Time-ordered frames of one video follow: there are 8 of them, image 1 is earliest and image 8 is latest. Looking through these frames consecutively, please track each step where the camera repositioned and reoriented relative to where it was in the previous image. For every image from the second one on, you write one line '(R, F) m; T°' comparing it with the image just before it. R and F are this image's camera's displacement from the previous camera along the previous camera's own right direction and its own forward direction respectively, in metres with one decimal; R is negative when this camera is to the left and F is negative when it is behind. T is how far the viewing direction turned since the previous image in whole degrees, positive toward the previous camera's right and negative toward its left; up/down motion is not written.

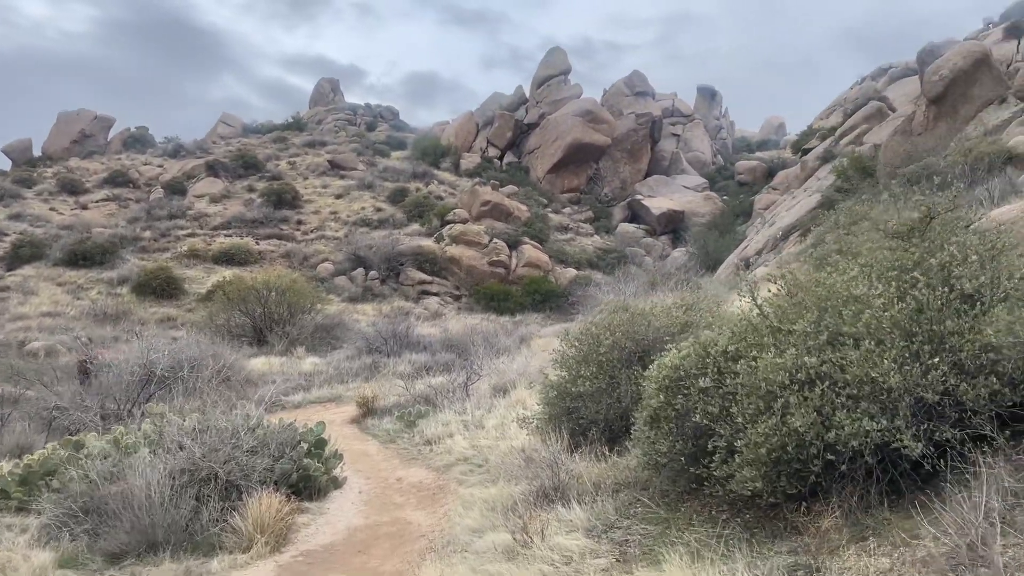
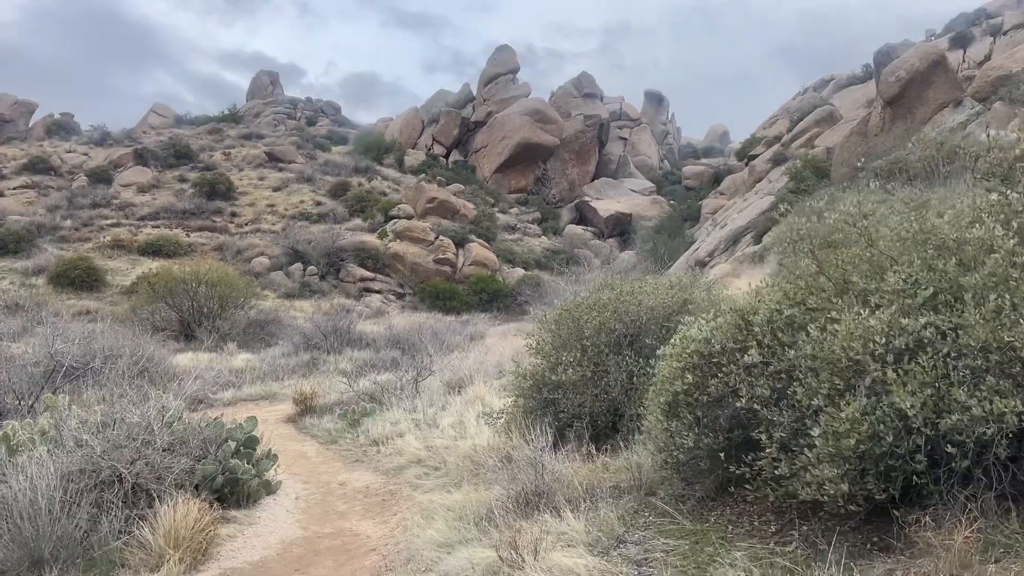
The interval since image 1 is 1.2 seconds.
(-0.2, +0.8) m; +4°
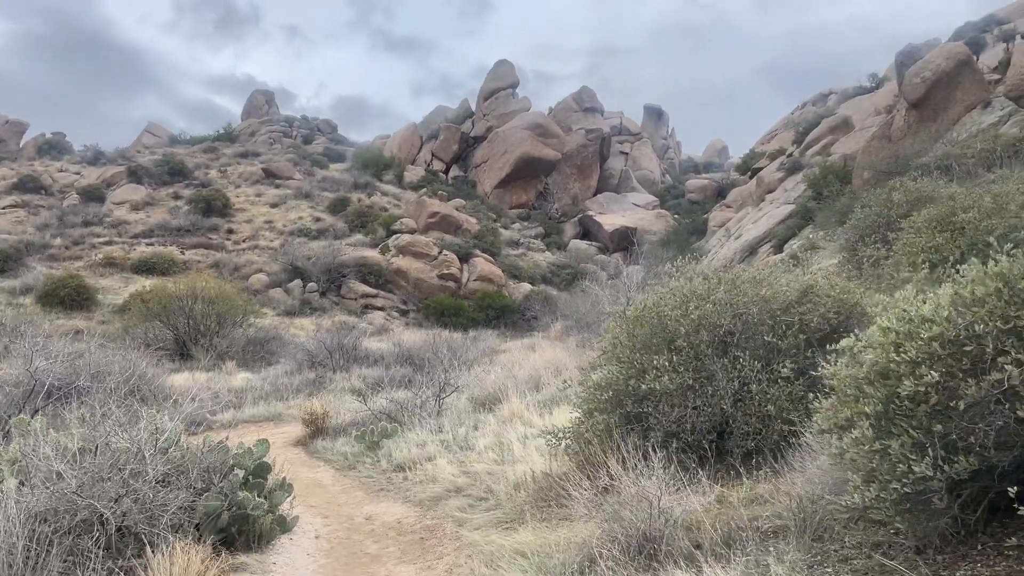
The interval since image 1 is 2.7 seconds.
(-0.4, +0.9) m; 0°
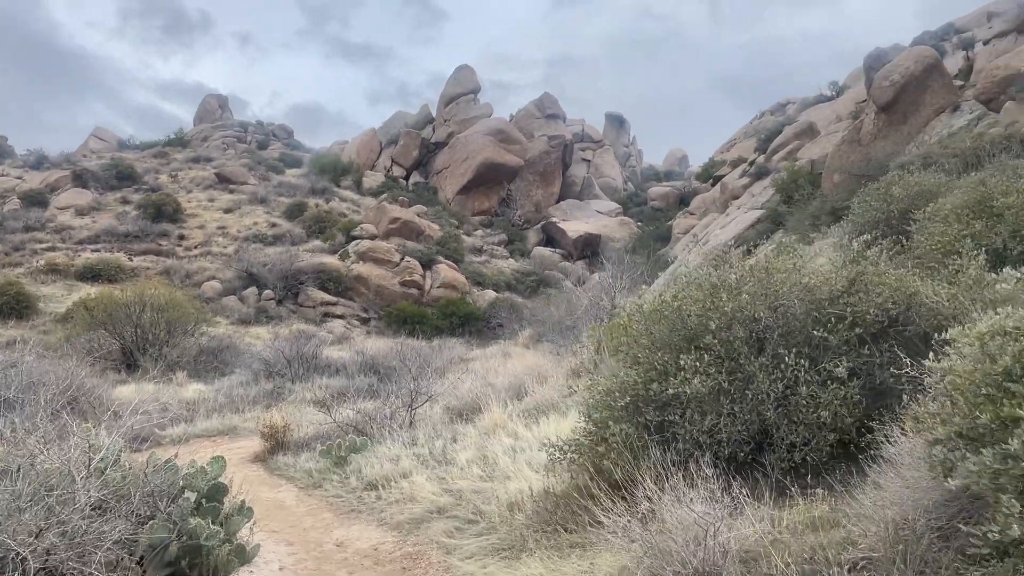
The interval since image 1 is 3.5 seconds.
(-0.2, +0.6) m; +3°
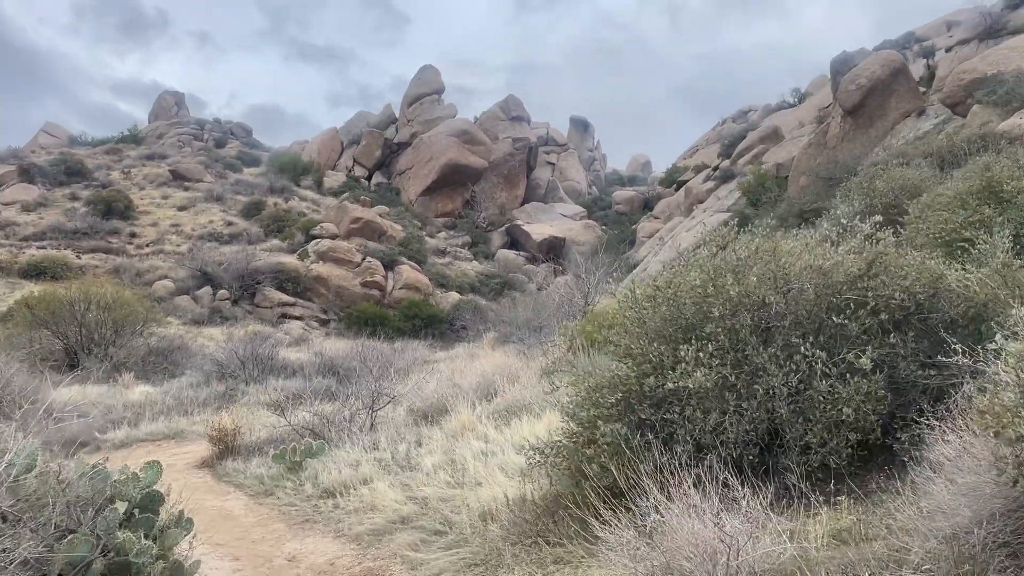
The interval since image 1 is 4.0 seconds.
(-0.1, +0.4) m; +3°
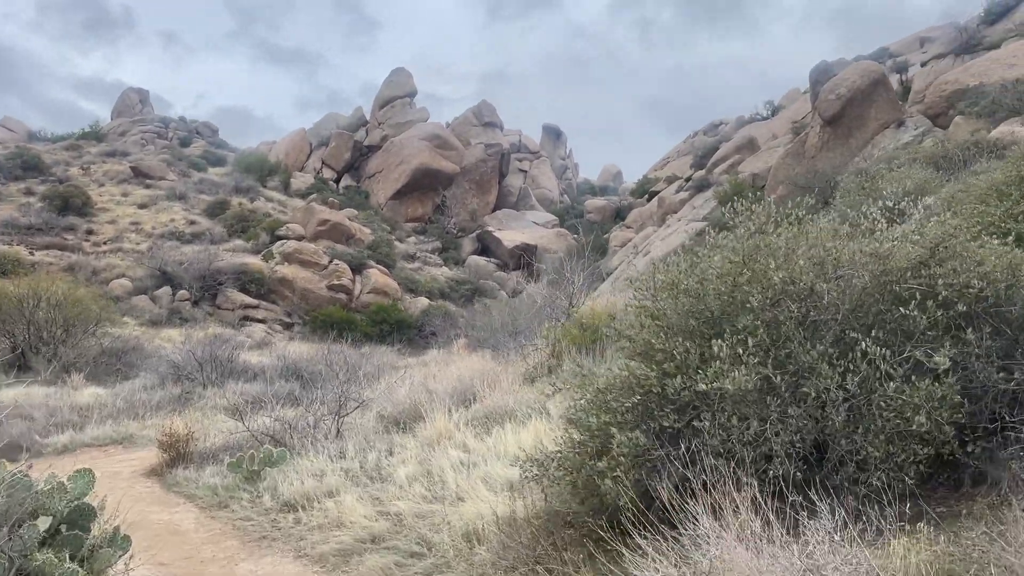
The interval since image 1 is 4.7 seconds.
(-0.1, +0.5) m; +2°
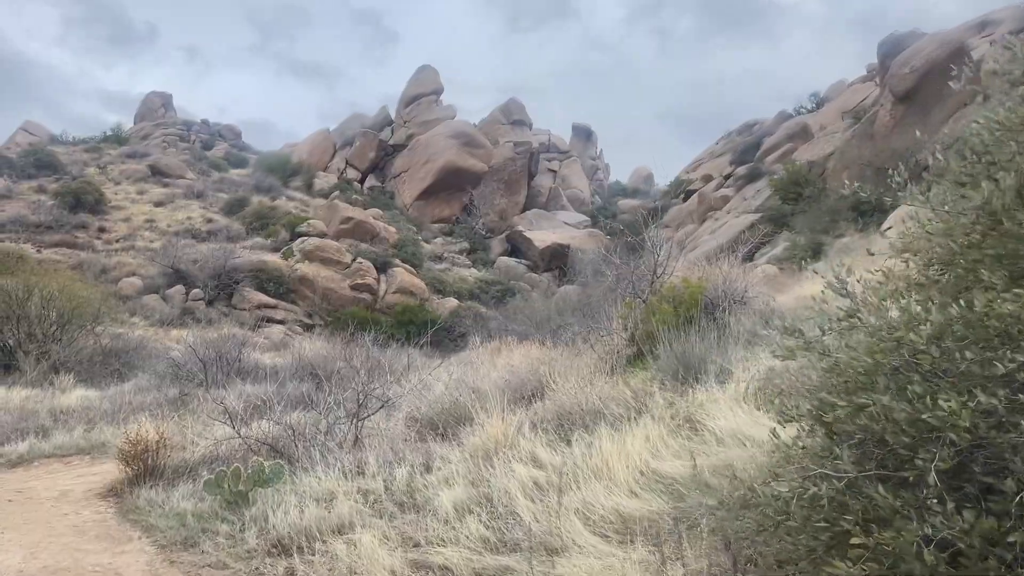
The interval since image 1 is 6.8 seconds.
(-0.3, +1.6) m; -2°
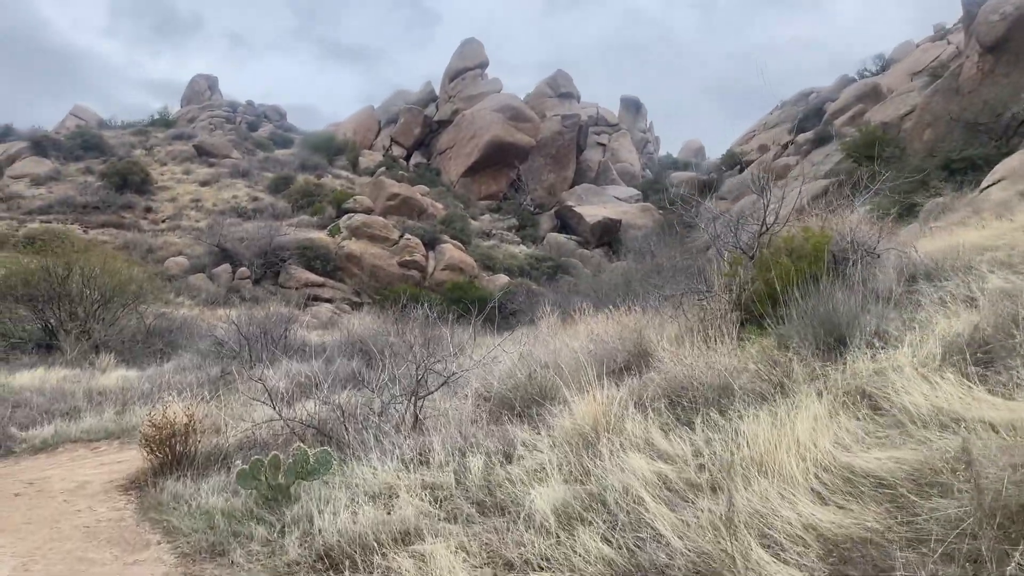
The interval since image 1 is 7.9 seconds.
(-0.2, +0.8) m; -3°
